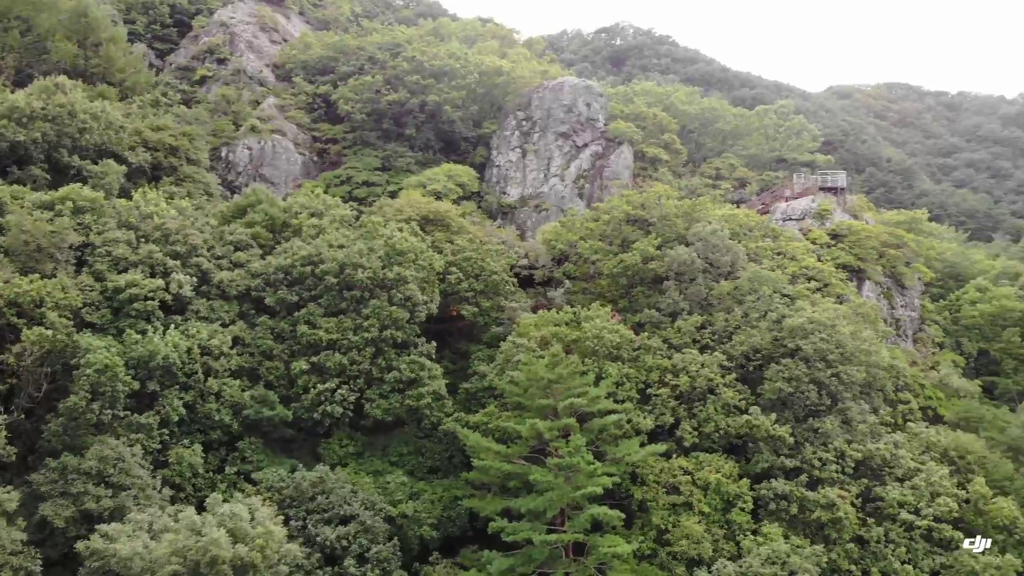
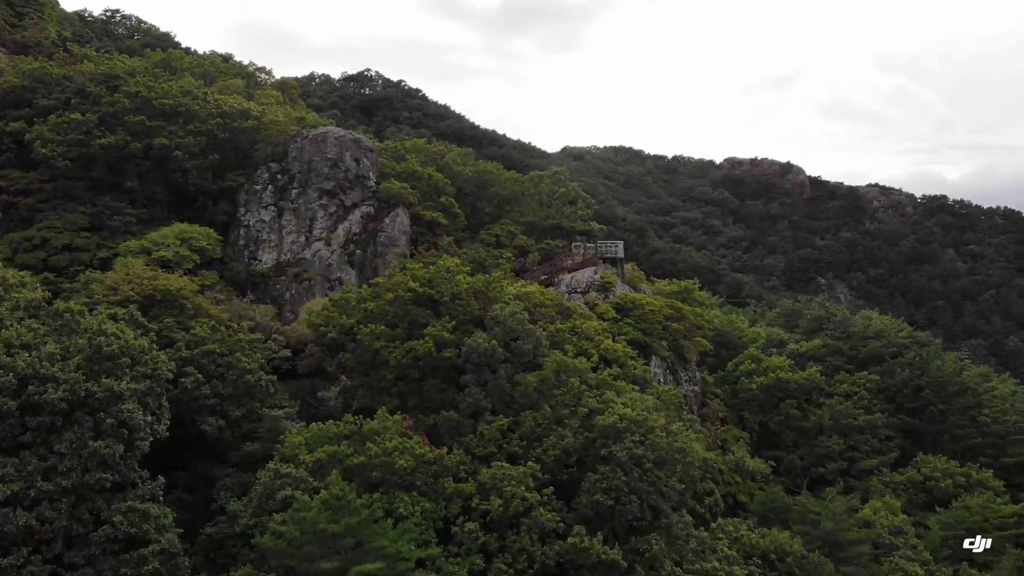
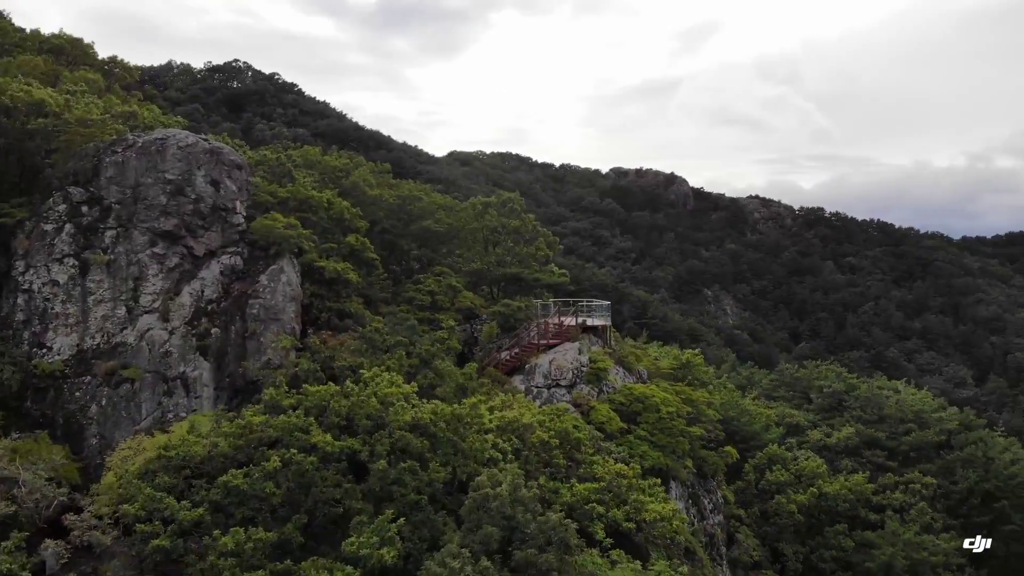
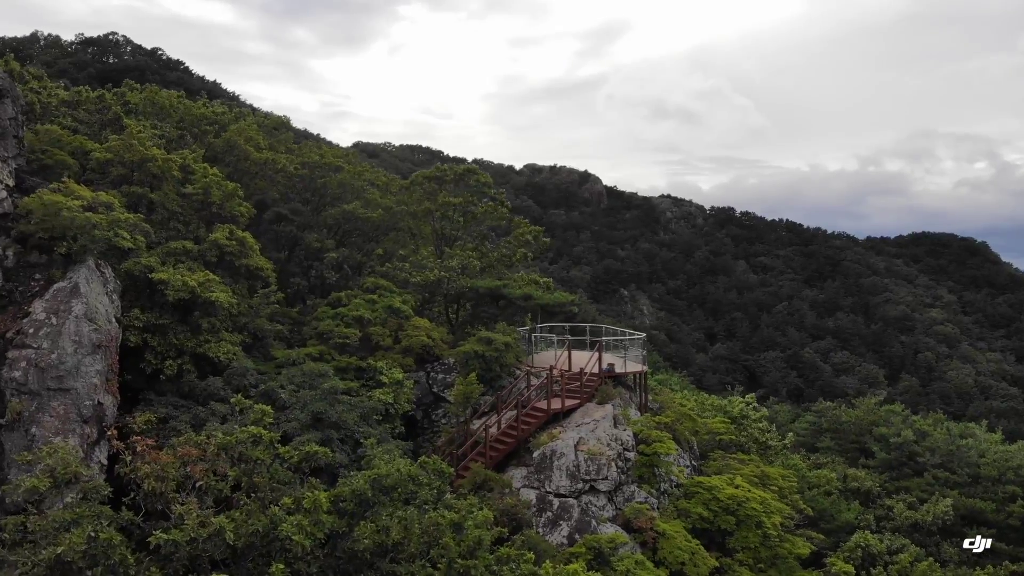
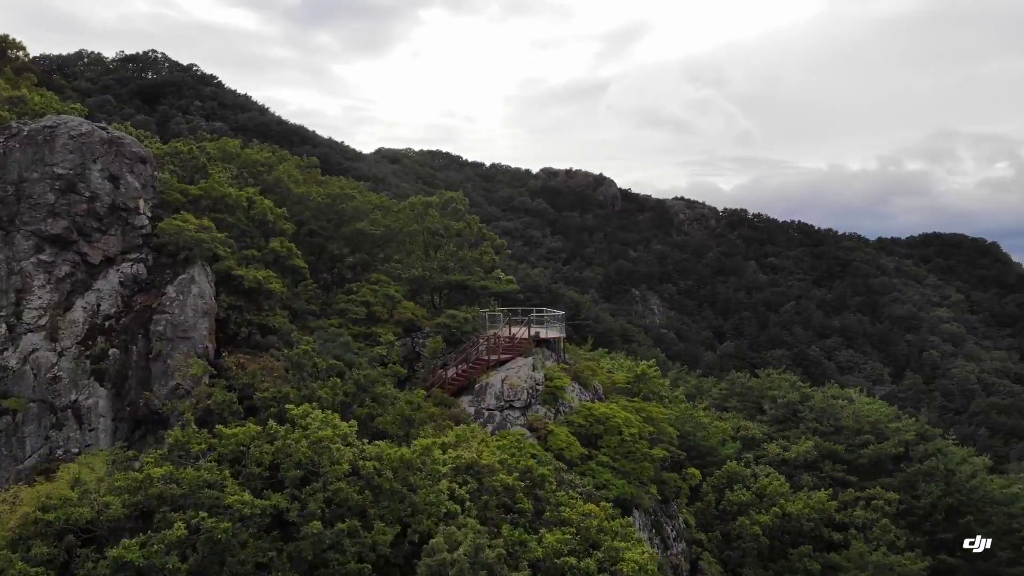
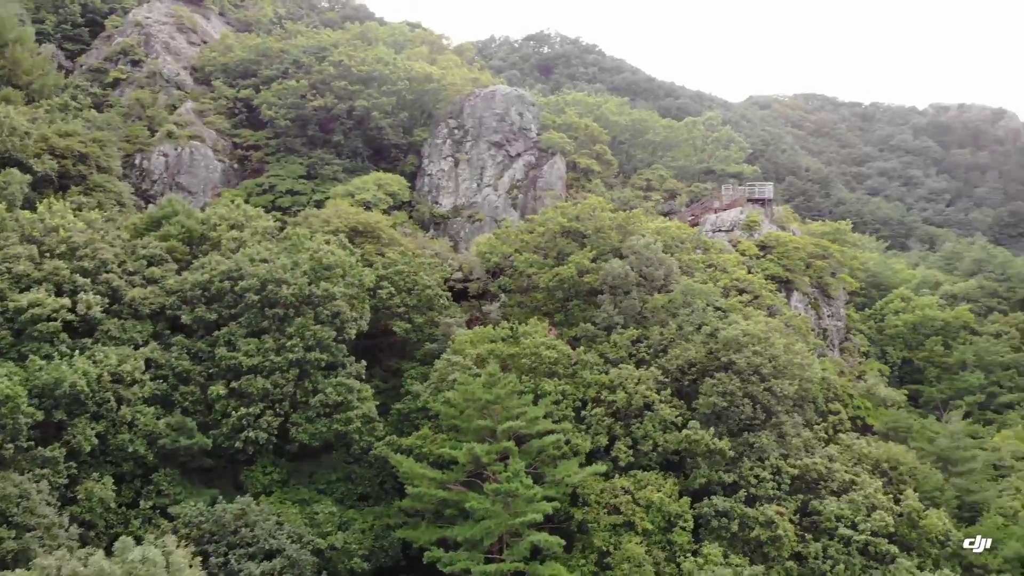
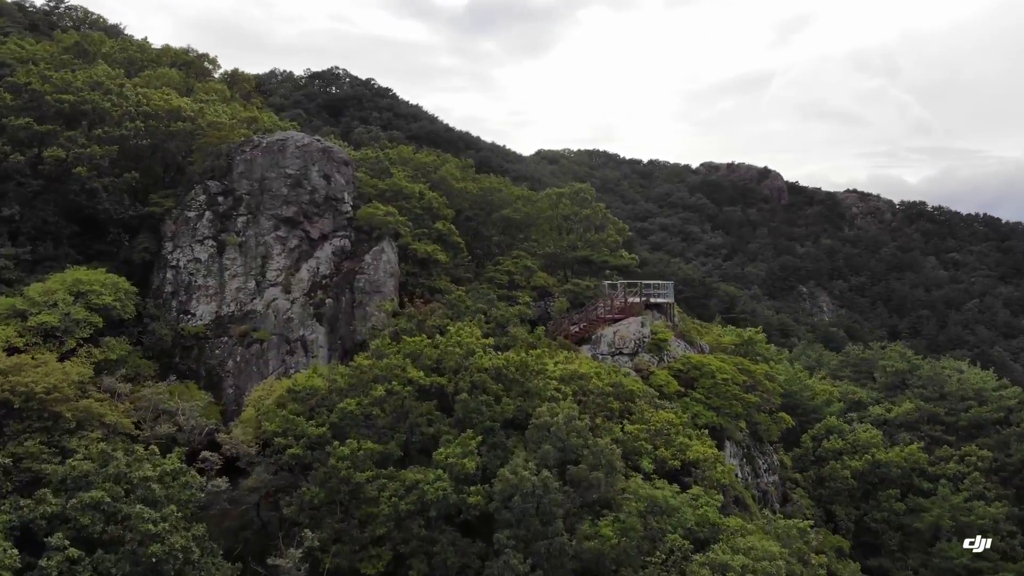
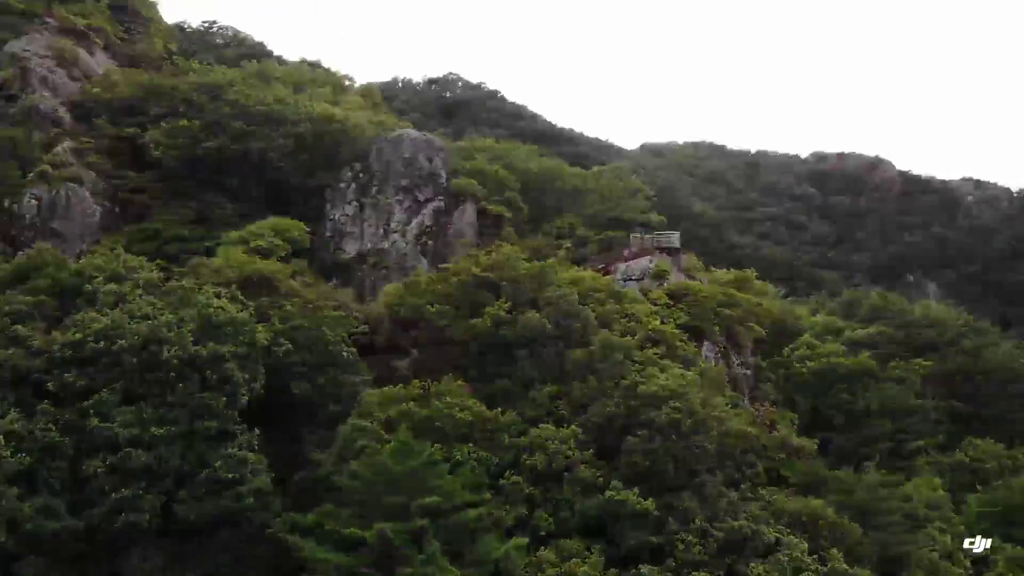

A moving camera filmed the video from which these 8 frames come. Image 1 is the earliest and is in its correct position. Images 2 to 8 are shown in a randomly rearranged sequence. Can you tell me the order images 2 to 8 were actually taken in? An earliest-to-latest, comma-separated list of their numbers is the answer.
6, 8, 2, 7, 3, 5, 4
